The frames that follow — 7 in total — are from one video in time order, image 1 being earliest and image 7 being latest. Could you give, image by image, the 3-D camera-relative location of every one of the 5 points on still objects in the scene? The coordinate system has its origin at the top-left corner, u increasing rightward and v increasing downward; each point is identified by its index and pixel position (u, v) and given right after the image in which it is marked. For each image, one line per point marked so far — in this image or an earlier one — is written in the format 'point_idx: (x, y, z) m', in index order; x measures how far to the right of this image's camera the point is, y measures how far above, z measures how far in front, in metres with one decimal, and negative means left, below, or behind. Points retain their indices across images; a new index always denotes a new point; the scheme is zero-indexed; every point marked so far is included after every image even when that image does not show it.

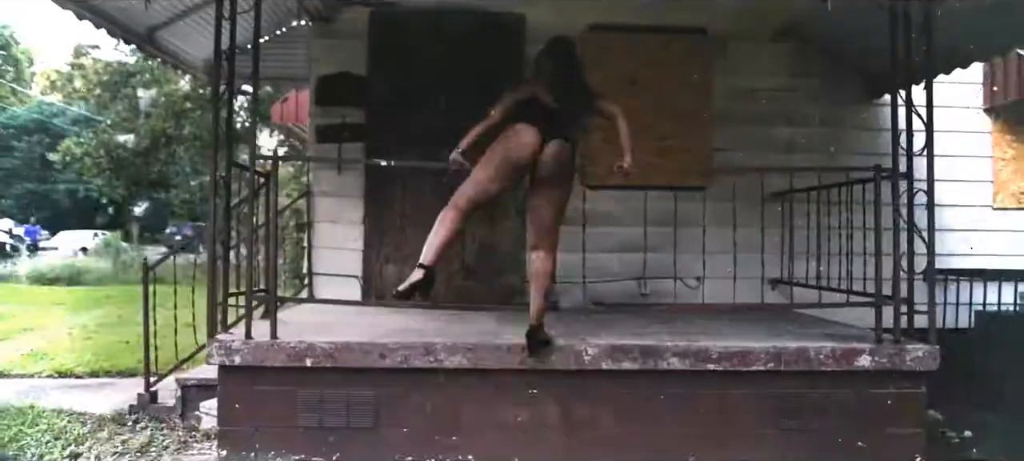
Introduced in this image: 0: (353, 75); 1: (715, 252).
0: (-1.2, +1.2, +5.8) m
1: (+1.5, -0.2, +5.9) m
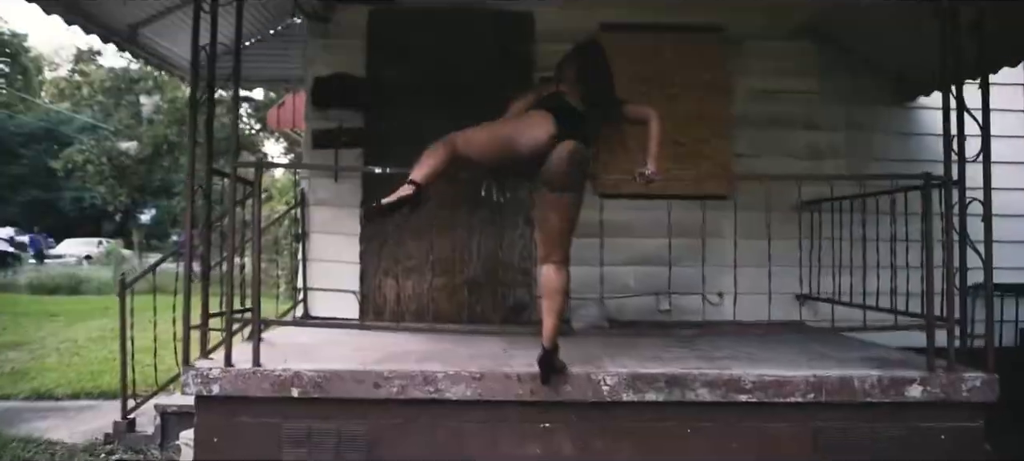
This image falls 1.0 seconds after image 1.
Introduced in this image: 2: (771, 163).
0: (-1.1, +1.1, +5.4) m
1: (+1.6, -0.3, +5.6) m
2: (+1.9, +0.5, +5.6) m
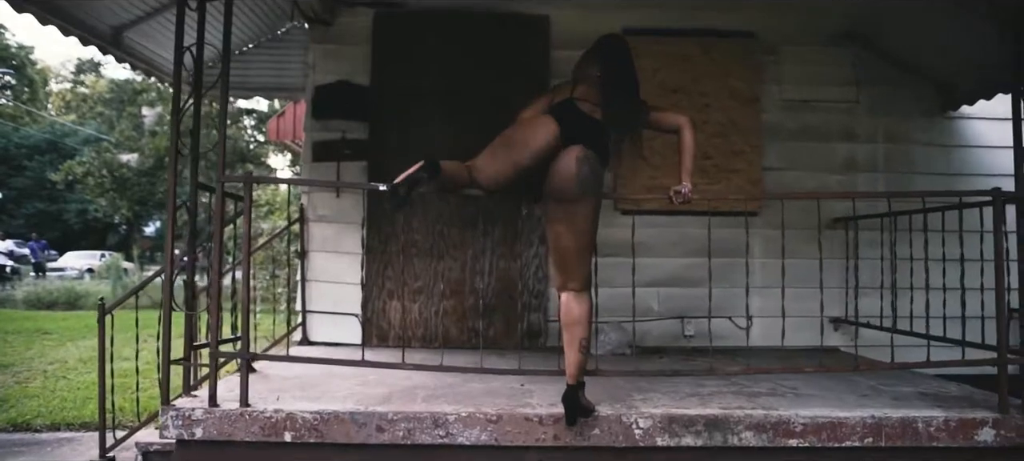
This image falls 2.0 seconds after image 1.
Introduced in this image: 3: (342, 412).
0: (-1.0, +1.0, +5.1) m
1: (+1.7, -0.4, +5.2) m
2: (+2.0, +0.4, +5.2) m
3: (-0.6, -0.7, +2.9) m
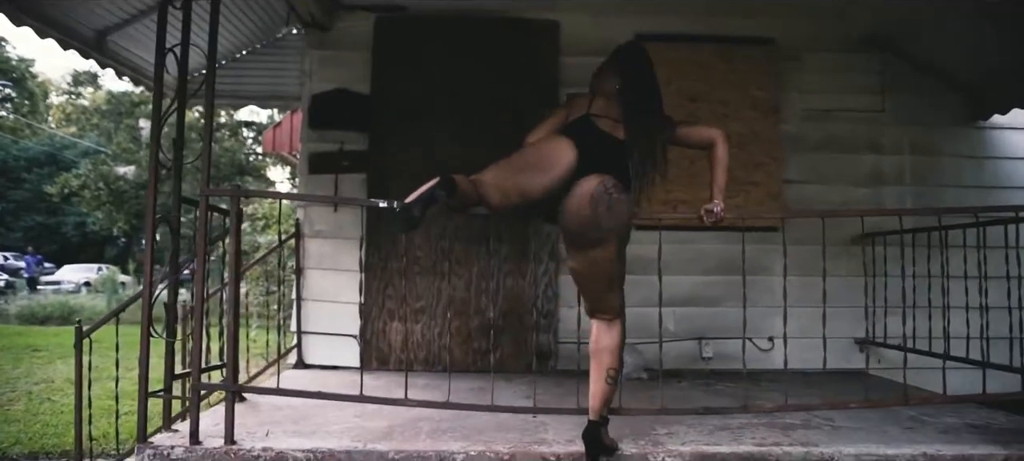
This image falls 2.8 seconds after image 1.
0: (-1.0, +0.9, +4.8) m
1: (+1.7, -0.5, +4.9) m
2: (+2.0, +0.3, +5.0) m
3: (-0.6, -0.7, +2.6) m
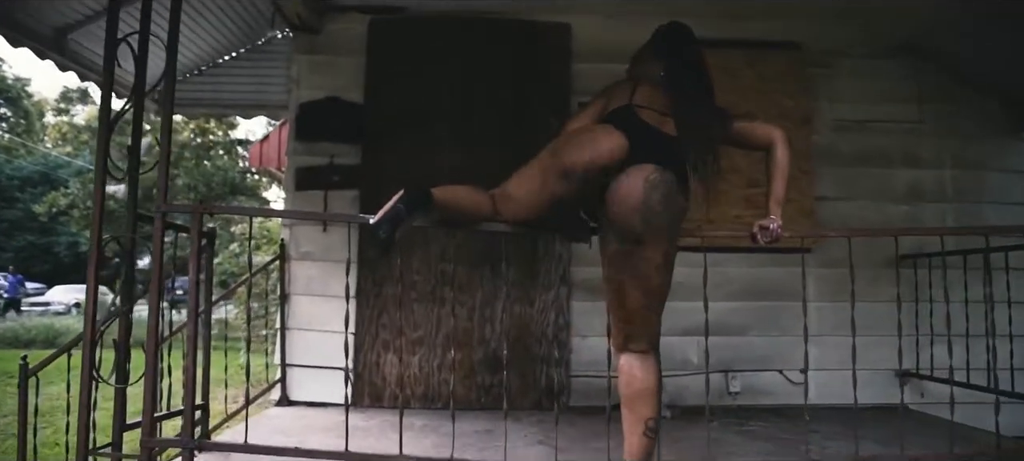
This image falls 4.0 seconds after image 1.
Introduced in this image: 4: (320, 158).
0: (-0.9, +0.7, +4.4) m
1: (+1.8, -0.6, +4.5) m
2: (+2.1, +0.1, +4.5) m
3: (-0.5, -0.8, +2.2) m
4: (-1.1, +0.4, +4.4) m
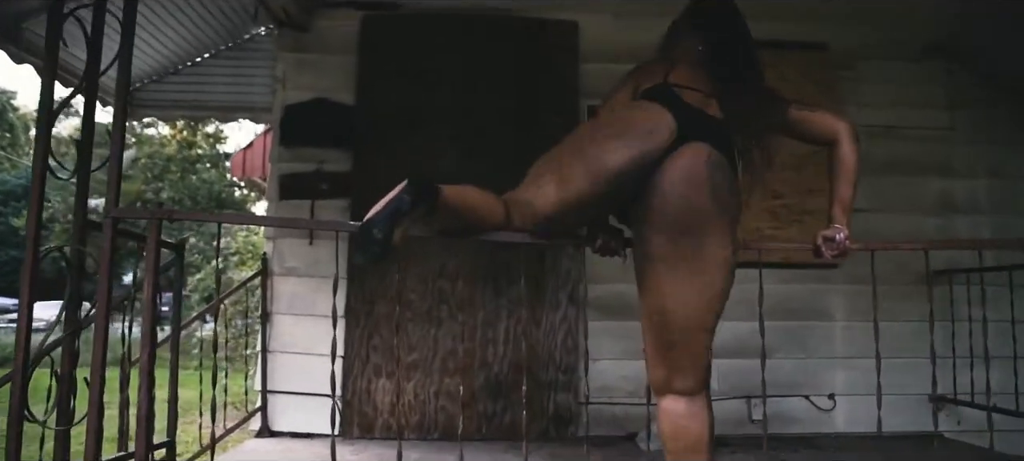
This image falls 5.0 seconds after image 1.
0: (-0.9, +0.7, +4.0) m
1: (+1.8, -0.7, +4.1) m
2: (+2.1, +0.1, +4.2) m
3: (-0.5, -0.8, +1.8) m
4: (-1.1, +0.3, +4.0) m
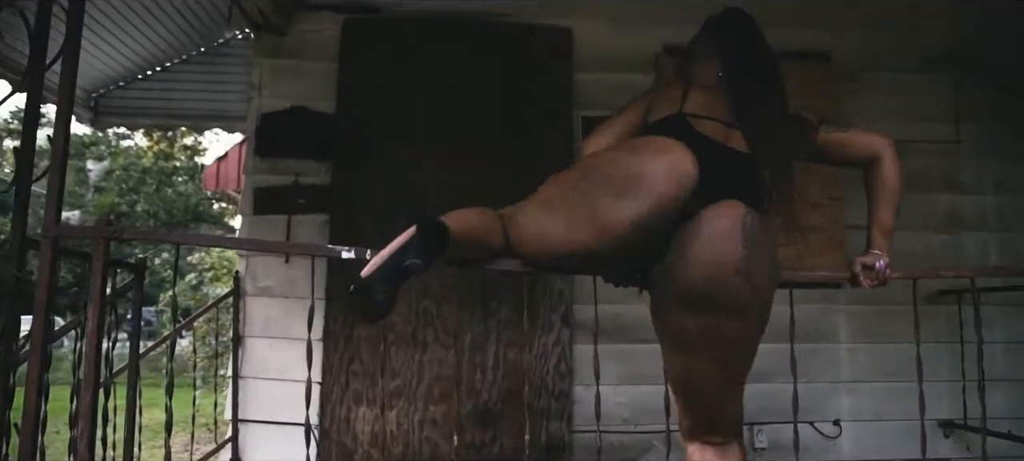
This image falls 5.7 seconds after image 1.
0: (-1.0, +0.6, +3.8) m
1: (+1.7, -0.8, +3.9) m
2: (+2.0, 0.0, +4.0) m
3: (-0.5, -0.9, +1.5) m
4: (-1.1, +0.3, +3.8) m
